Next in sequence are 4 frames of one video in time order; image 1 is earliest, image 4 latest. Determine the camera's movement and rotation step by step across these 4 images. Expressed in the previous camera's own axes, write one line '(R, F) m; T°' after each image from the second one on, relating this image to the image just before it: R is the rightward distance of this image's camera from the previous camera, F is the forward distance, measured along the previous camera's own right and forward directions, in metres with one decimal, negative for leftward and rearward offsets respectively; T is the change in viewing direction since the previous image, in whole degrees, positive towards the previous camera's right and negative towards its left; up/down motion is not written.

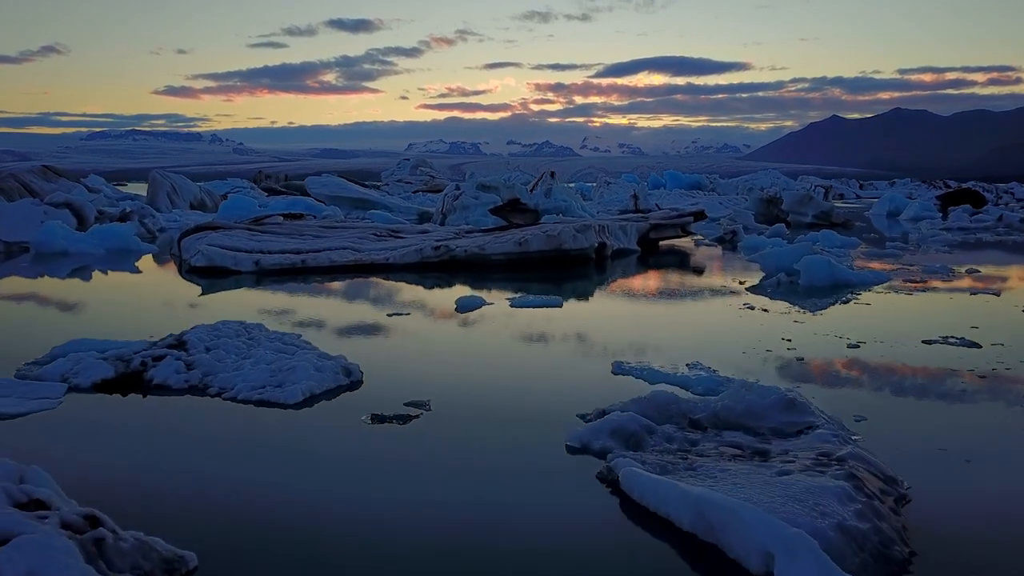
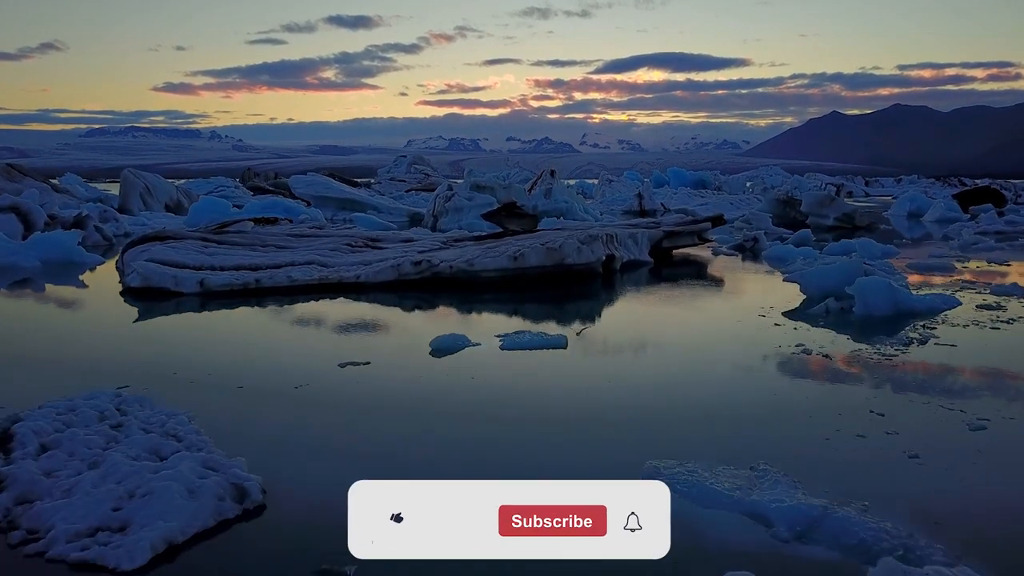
(0.0, +1.0) m; 0°
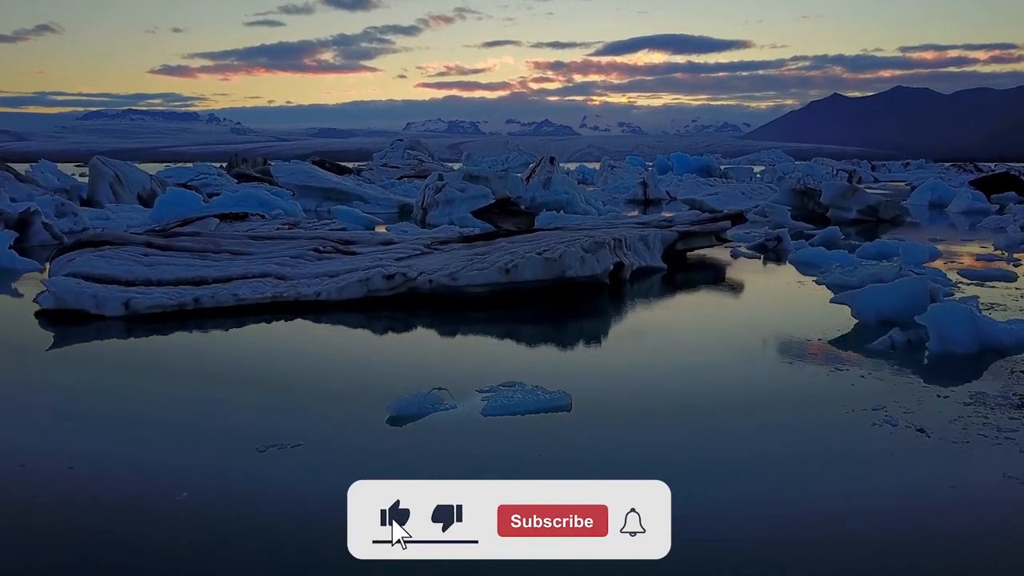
(+0.1, +0.9) m; 0°
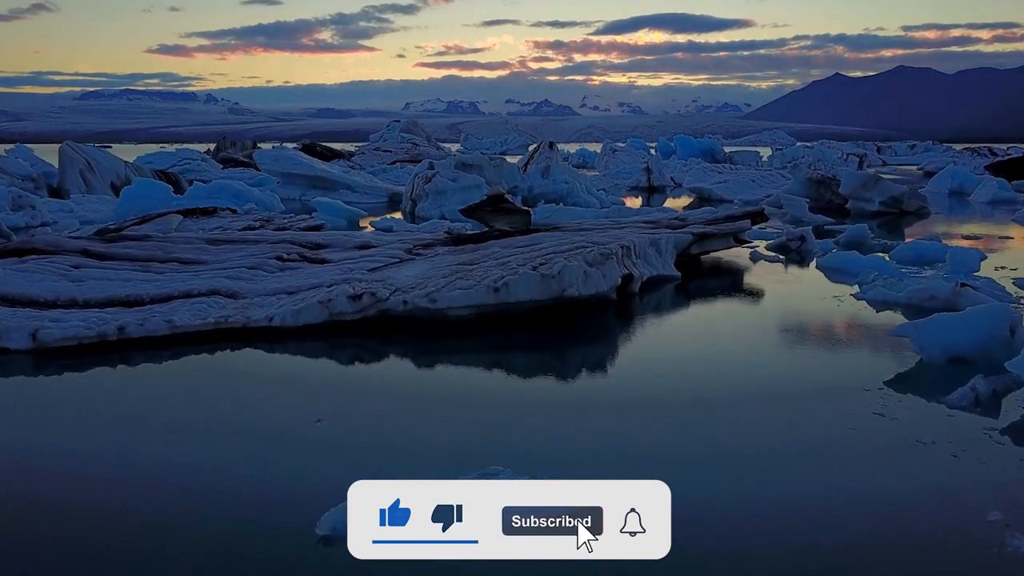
(0.0, +0.7) m; 0°
